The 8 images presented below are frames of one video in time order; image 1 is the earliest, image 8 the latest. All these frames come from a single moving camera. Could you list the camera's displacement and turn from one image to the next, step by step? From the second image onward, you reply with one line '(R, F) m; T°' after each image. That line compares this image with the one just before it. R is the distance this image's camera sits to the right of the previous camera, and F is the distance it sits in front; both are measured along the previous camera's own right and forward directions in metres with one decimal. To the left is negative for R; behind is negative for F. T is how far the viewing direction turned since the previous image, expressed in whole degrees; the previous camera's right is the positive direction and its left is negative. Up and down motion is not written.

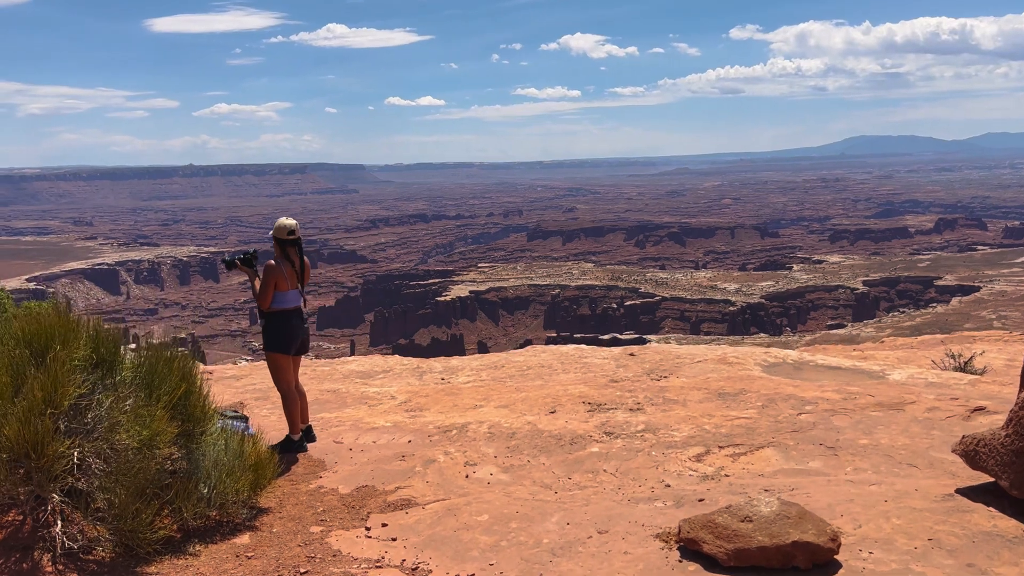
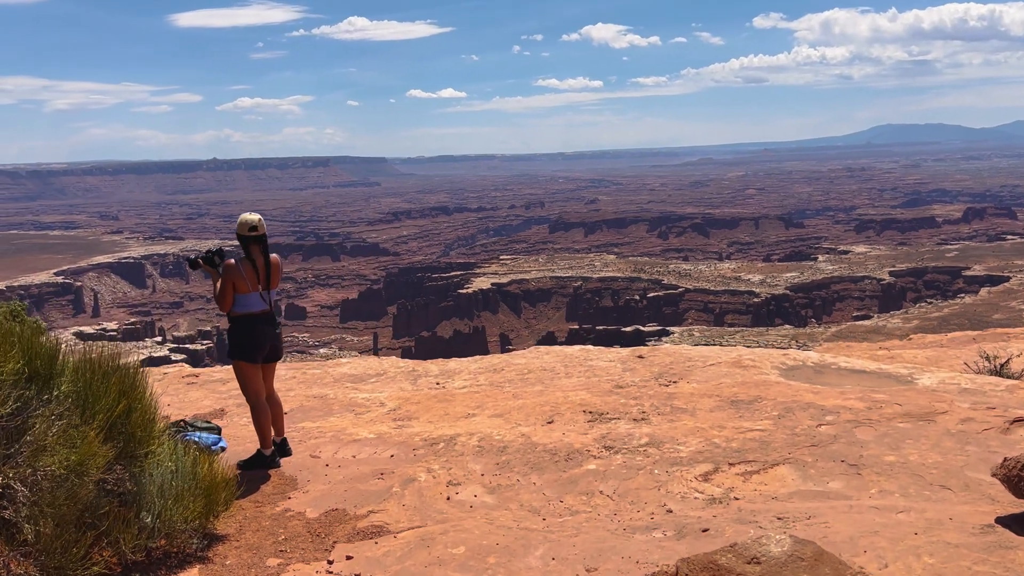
(+0.3, +0.6) m; -1°
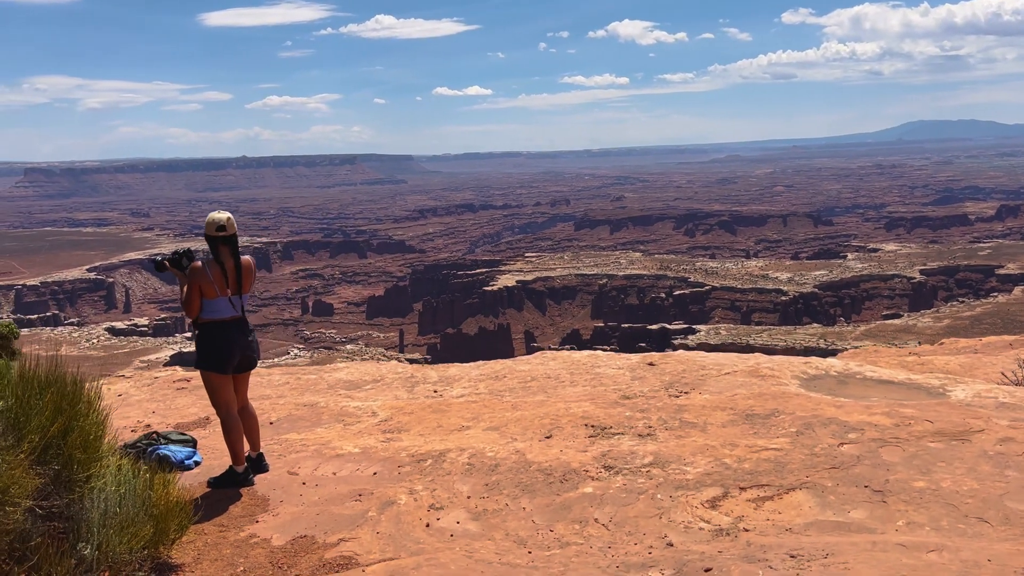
(+0.3, +0.6) m; -2°
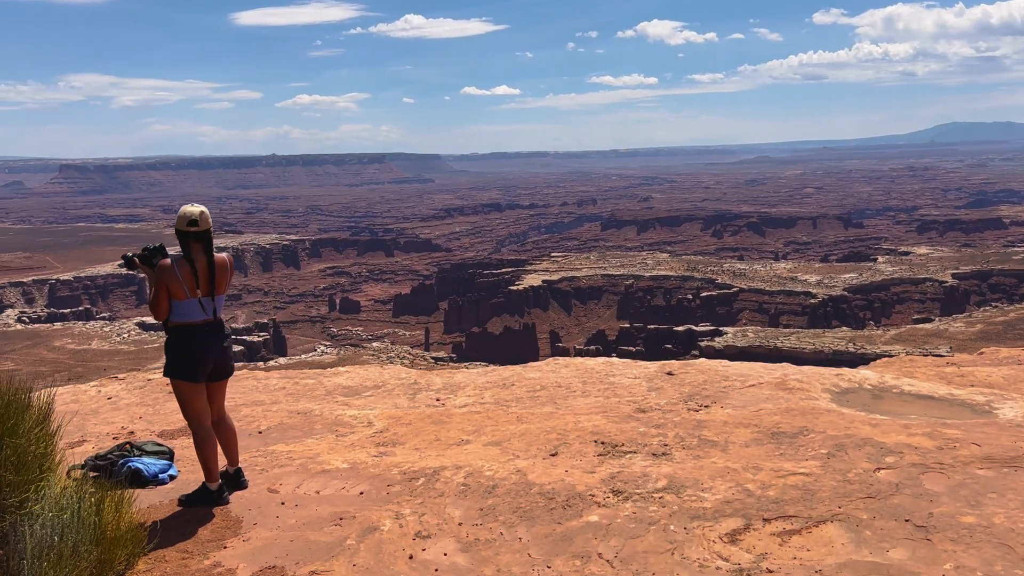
(+0.2, +0.6) m; -2°
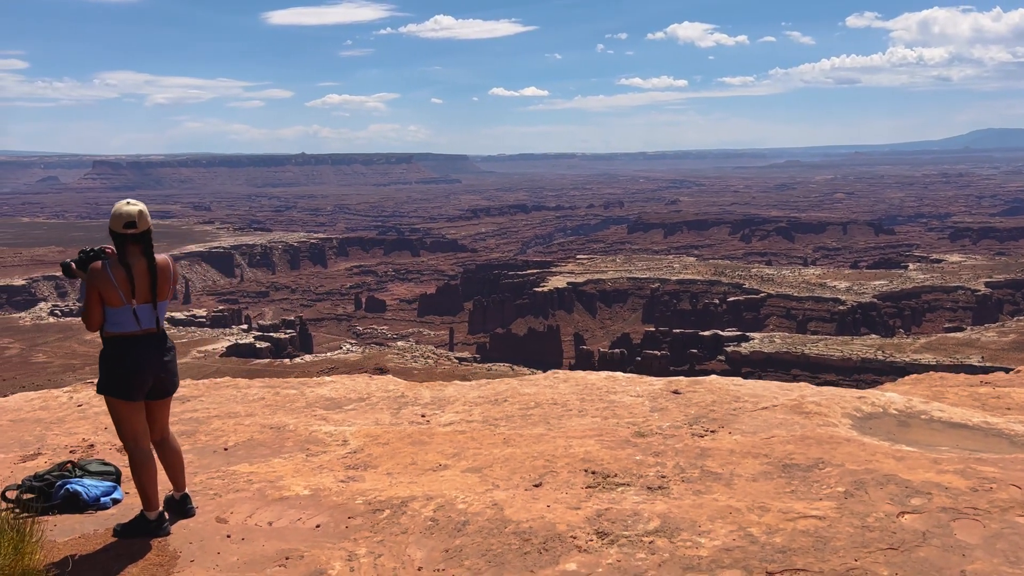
(+0.3, +0.7) m; -2°
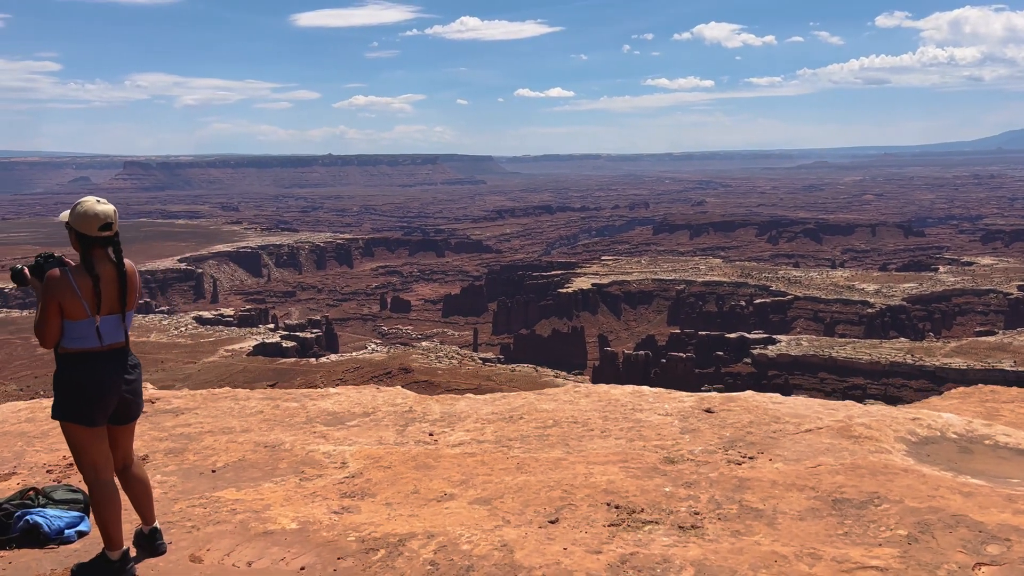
(+0.1, +0.7) m; -2°
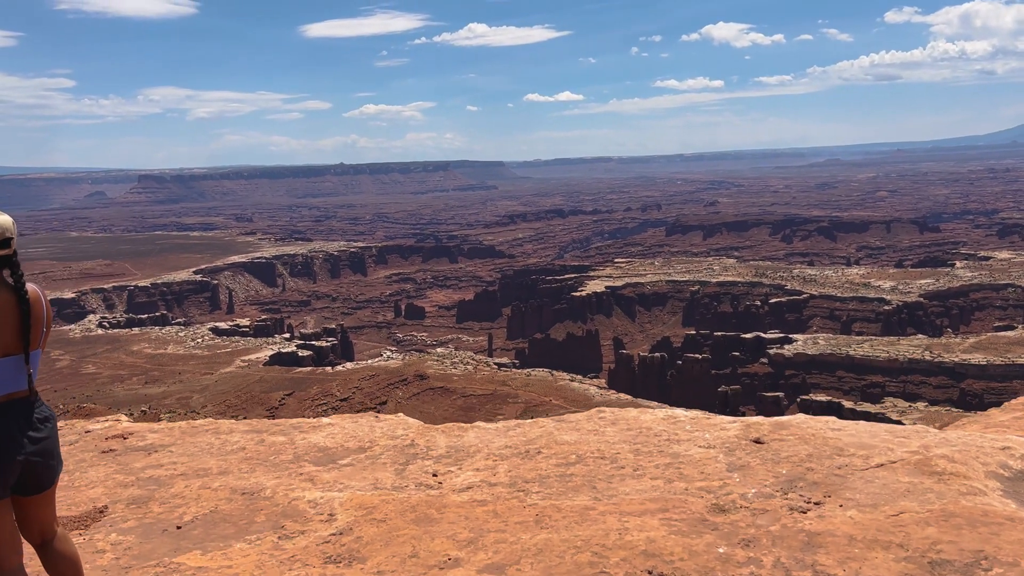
(0.0, +1.0) m; -1°
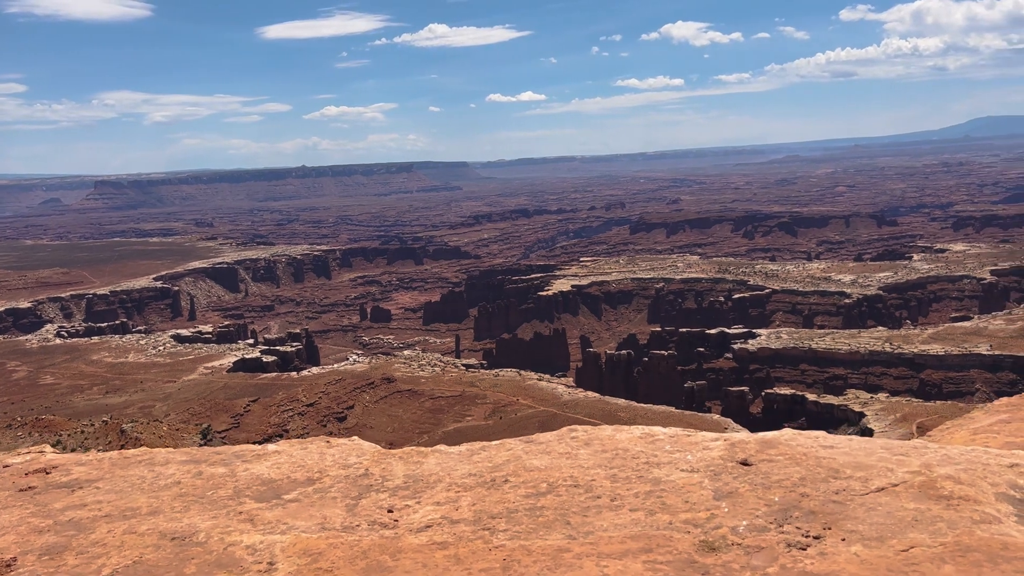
(-0.2, -2.8) m; +2°
